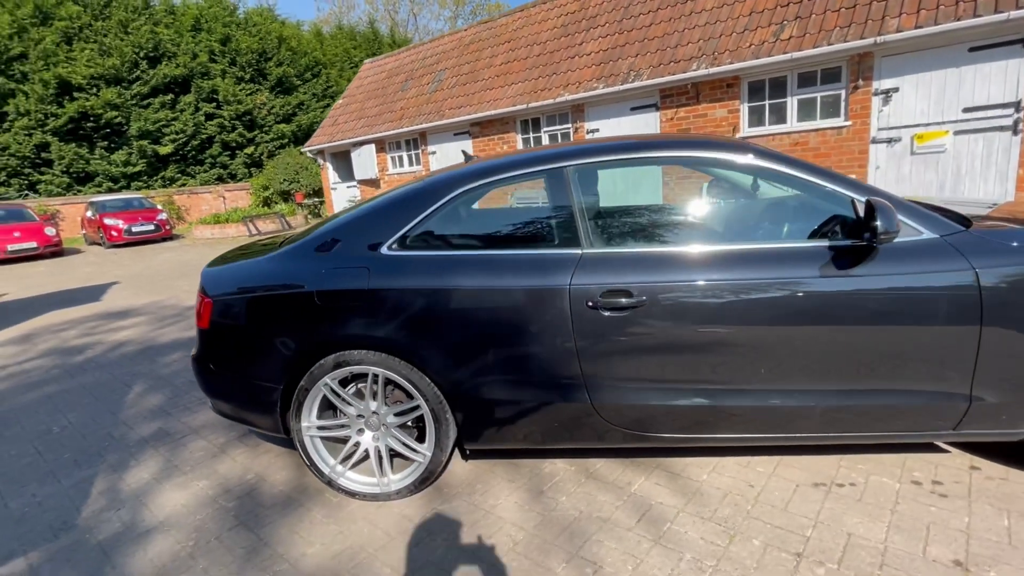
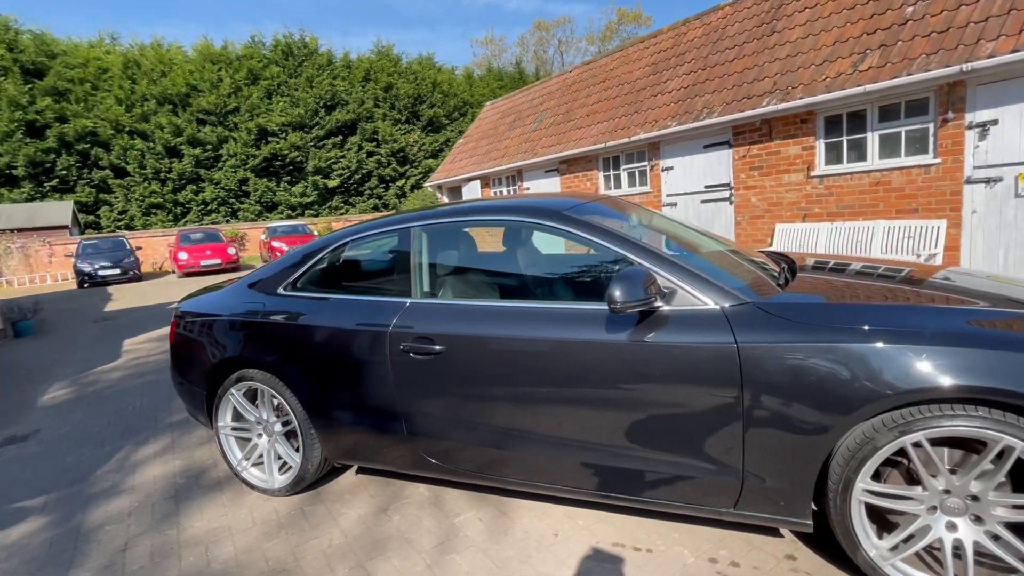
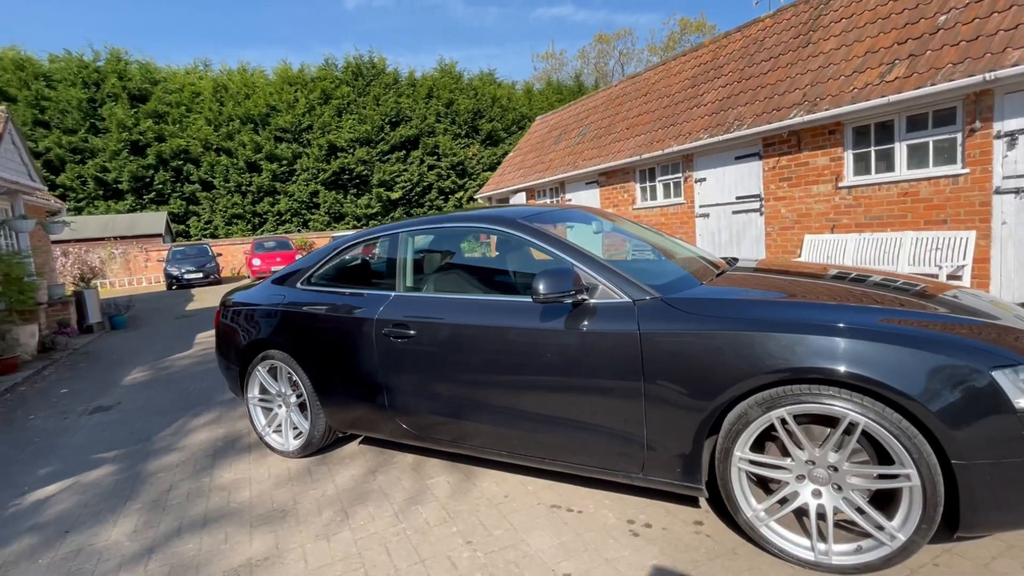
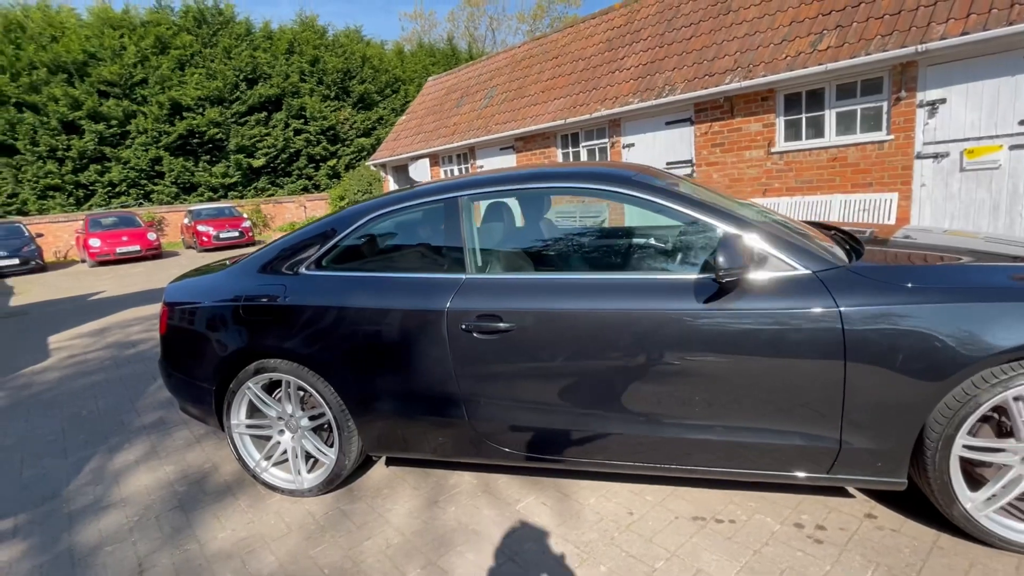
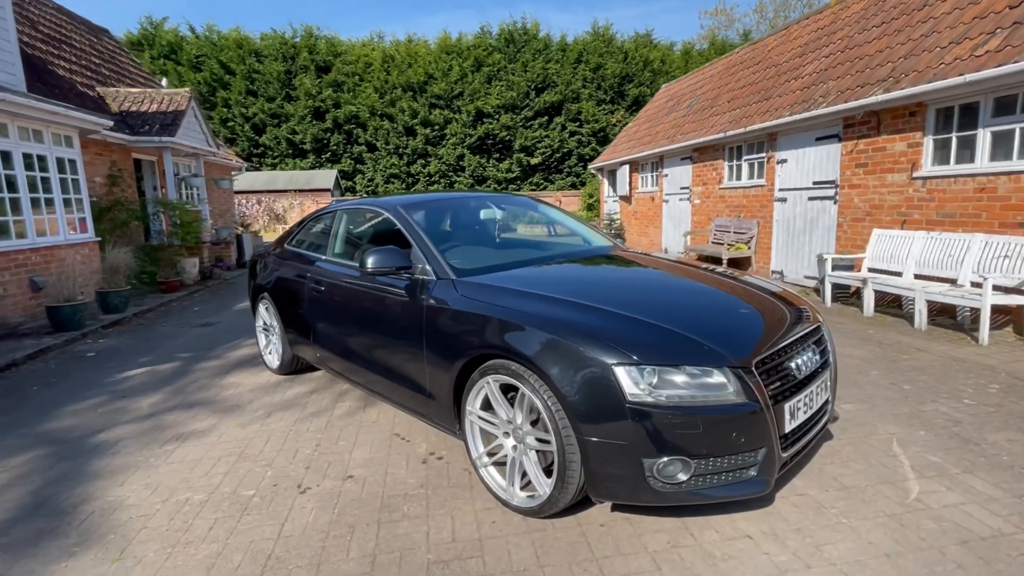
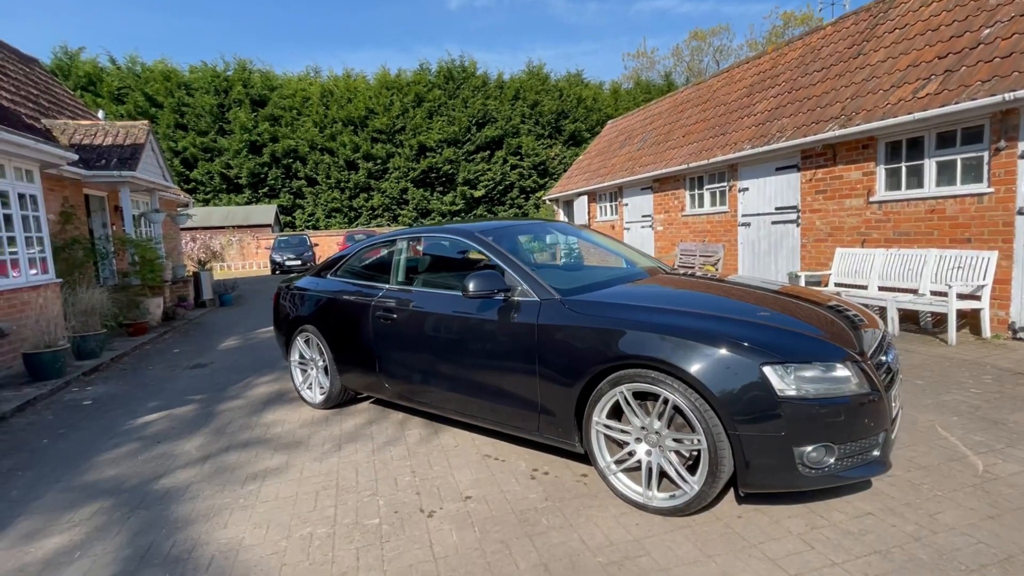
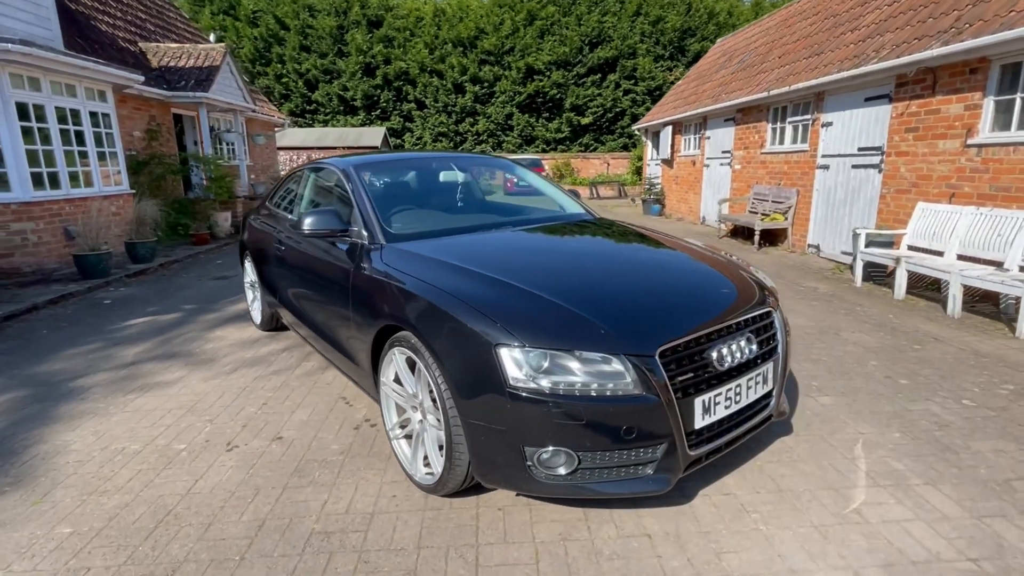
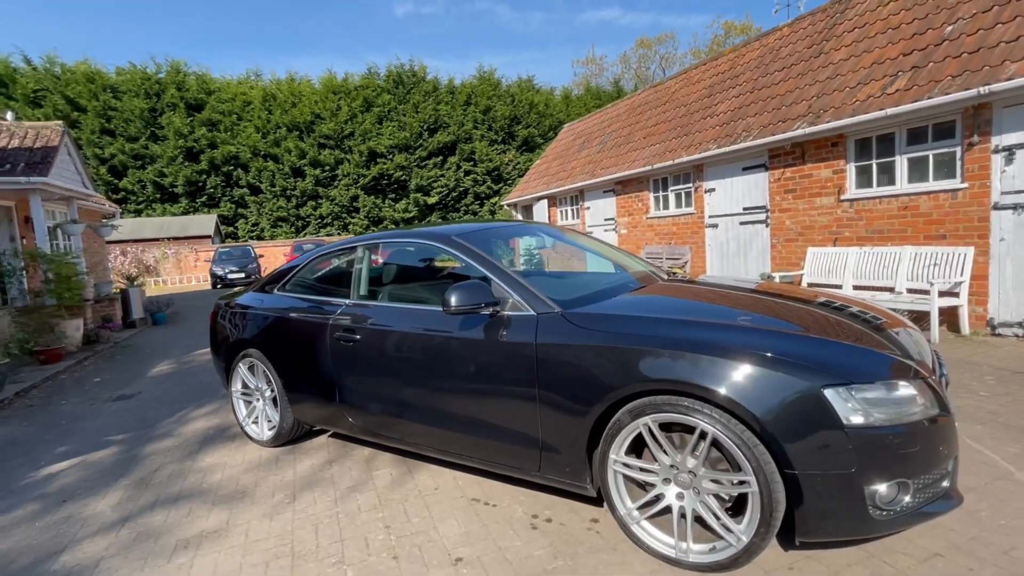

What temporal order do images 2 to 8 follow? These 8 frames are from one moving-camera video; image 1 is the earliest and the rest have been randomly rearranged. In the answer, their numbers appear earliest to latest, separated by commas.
4, 2, 3, 8, 6, 5, 7
